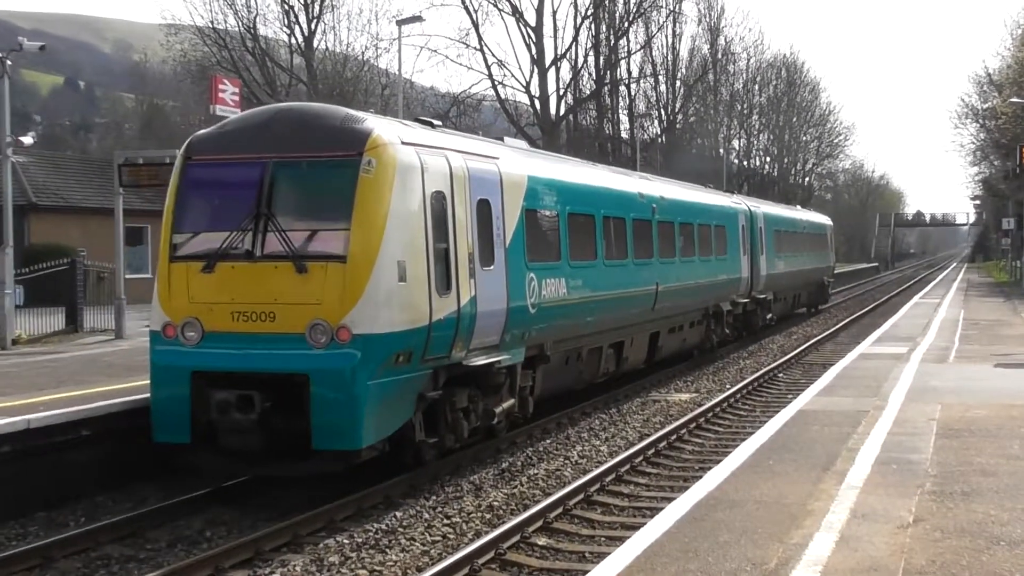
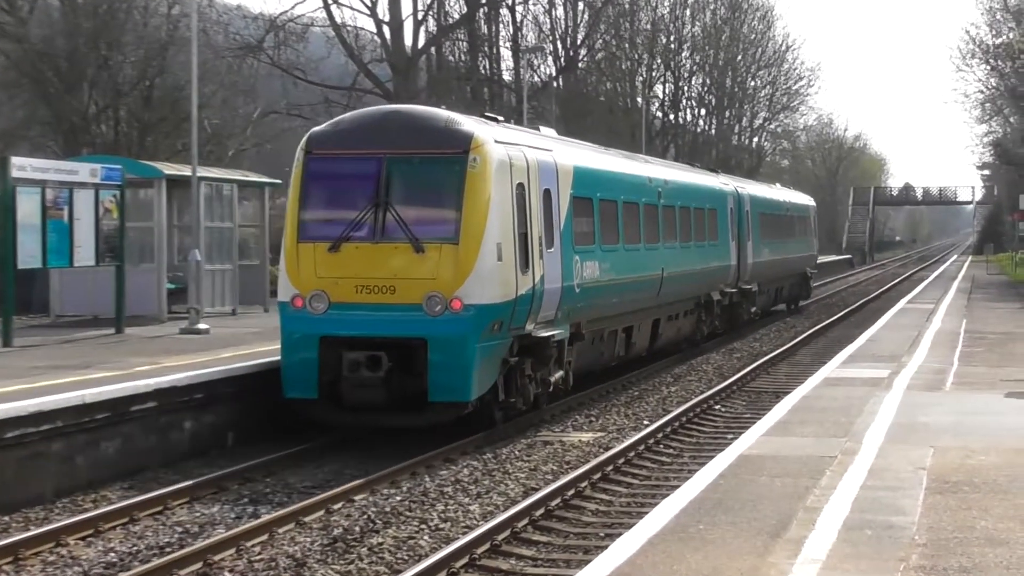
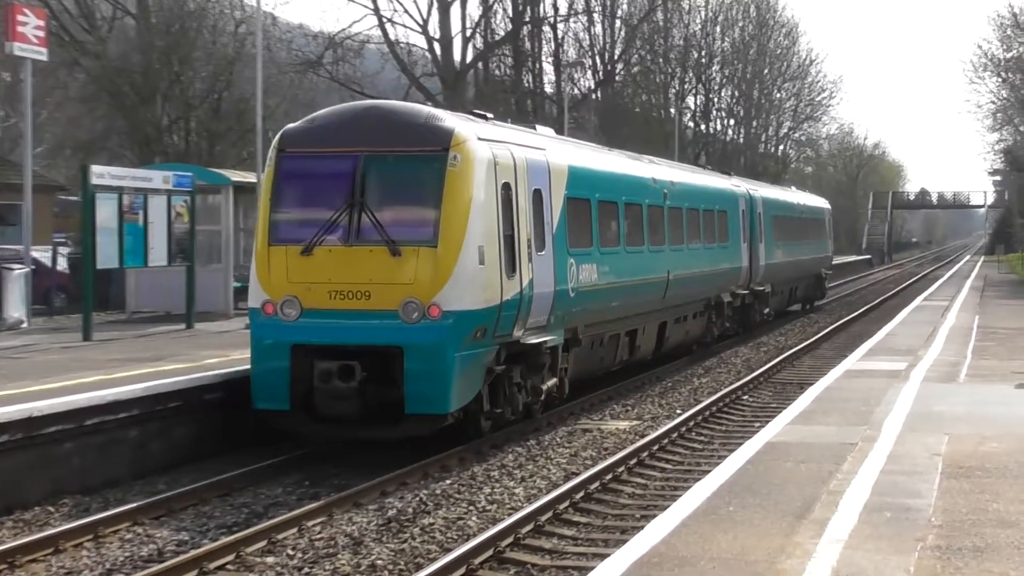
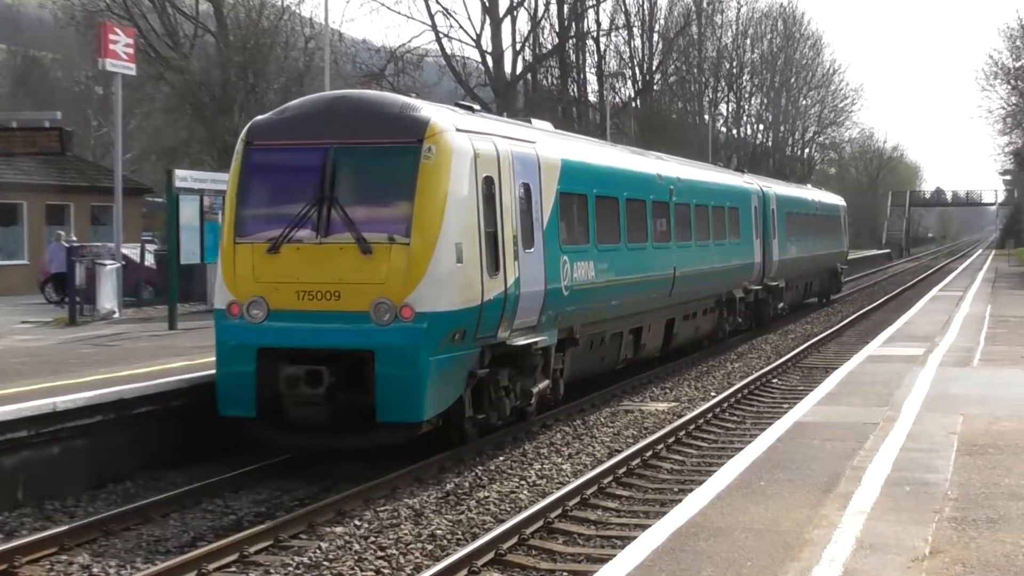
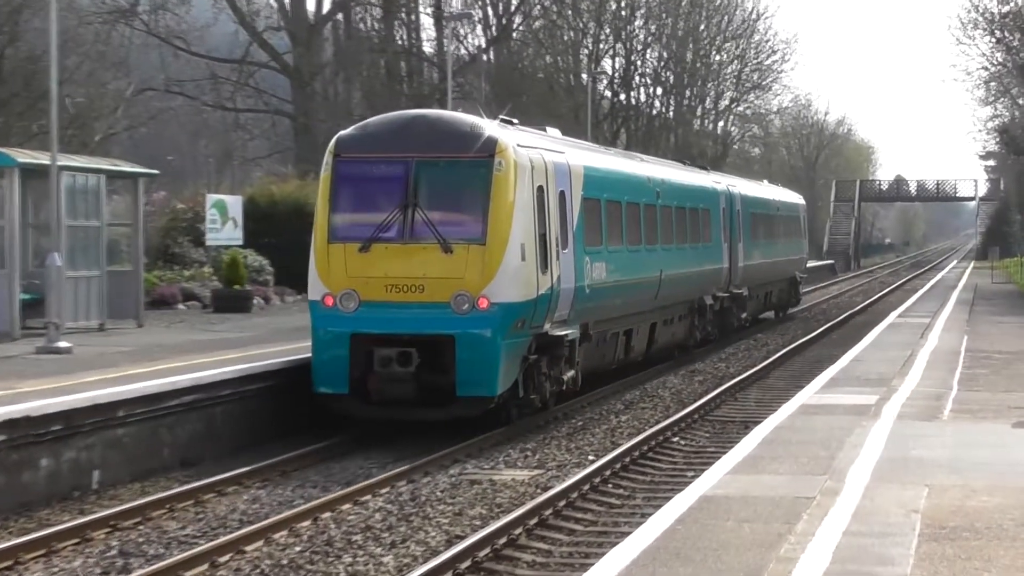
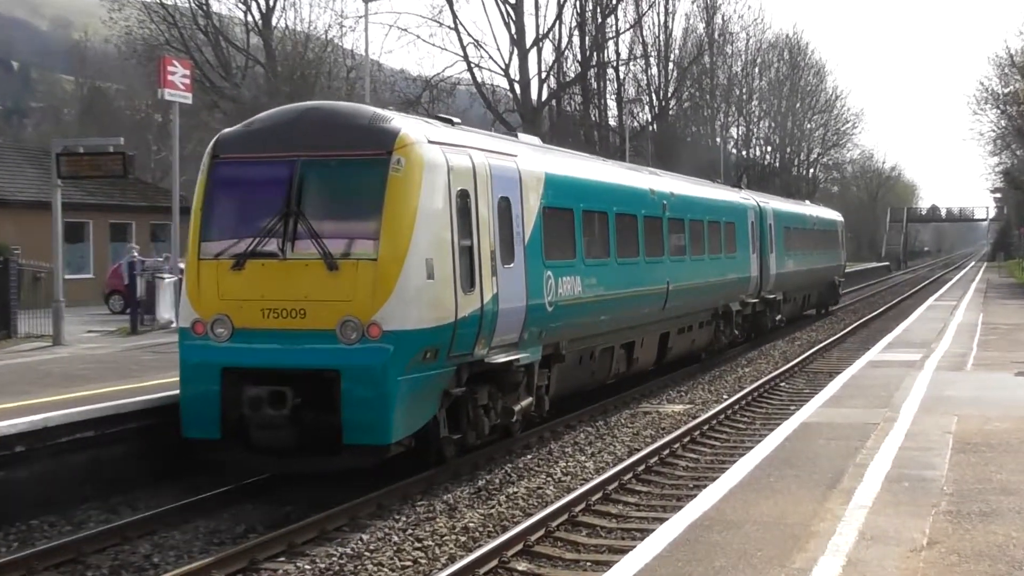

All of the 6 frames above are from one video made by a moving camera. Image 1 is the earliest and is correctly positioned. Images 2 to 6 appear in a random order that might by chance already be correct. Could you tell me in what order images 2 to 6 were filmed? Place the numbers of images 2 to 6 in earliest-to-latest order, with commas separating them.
6, 4, 3, 2, 5
